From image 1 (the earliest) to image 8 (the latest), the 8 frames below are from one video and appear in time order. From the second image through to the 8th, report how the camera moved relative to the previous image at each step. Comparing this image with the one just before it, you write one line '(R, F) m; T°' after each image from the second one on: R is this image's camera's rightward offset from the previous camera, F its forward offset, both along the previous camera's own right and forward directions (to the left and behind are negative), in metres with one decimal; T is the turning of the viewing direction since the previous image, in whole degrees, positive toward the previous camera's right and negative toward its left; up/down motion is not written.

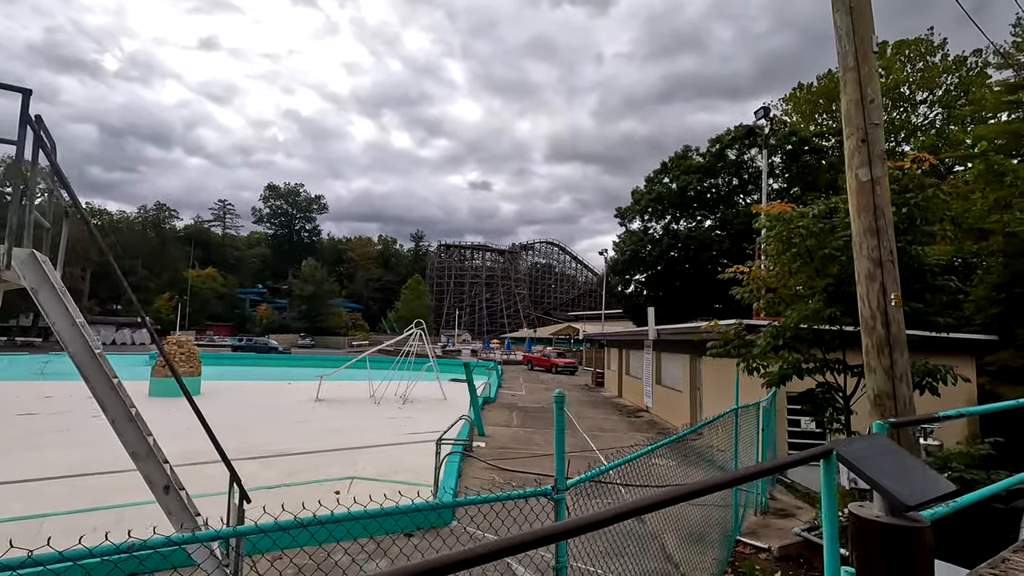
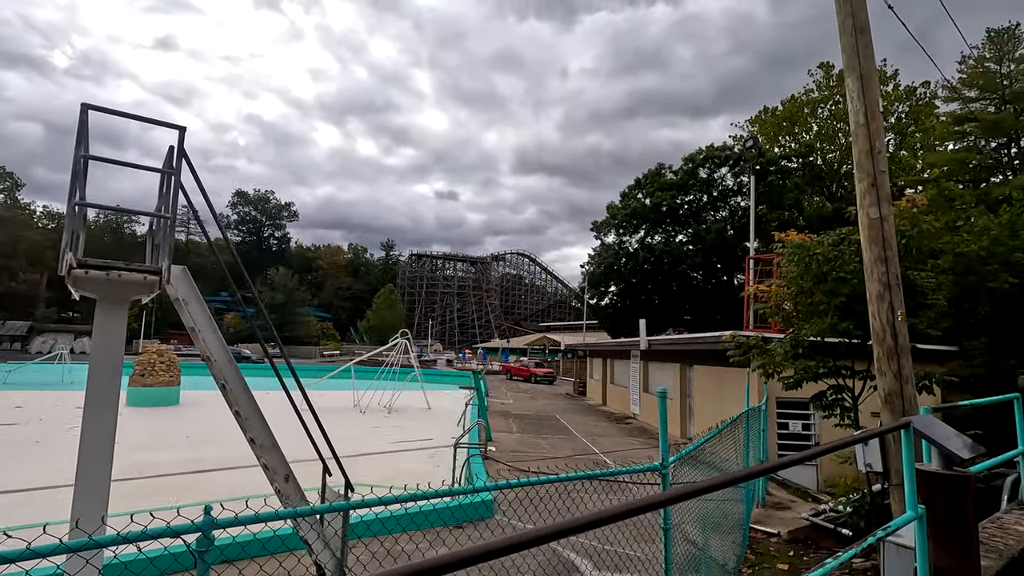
(-0.6, -0.4) m; +4°
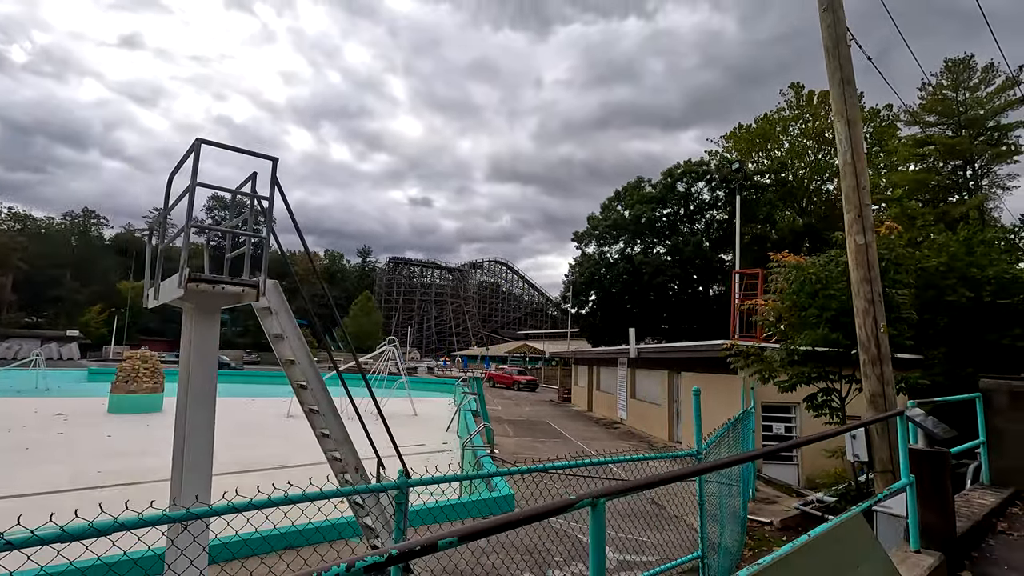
(-0.5, -0.4) m; +3°
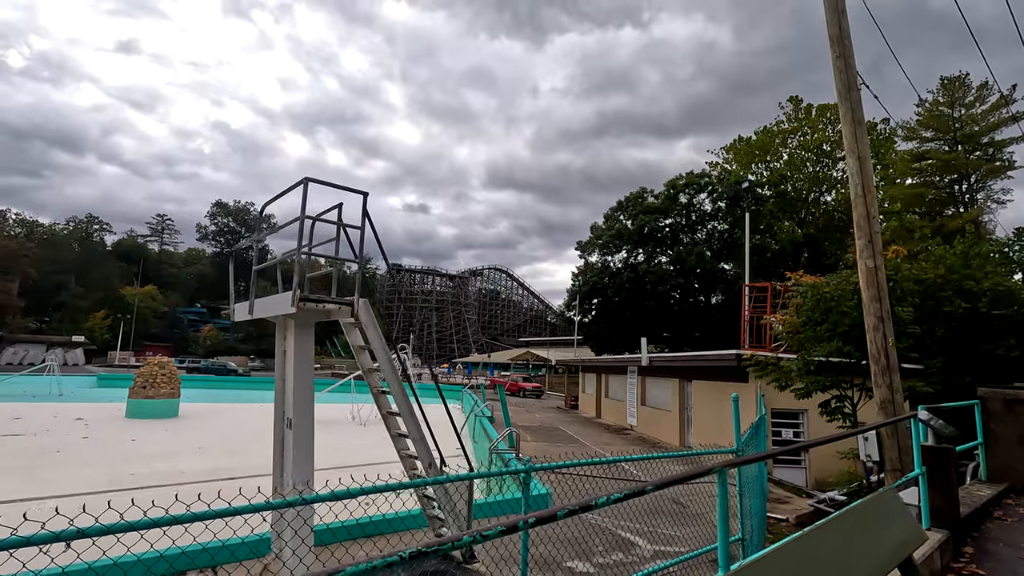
(-0.4, -0.5) m; 0°
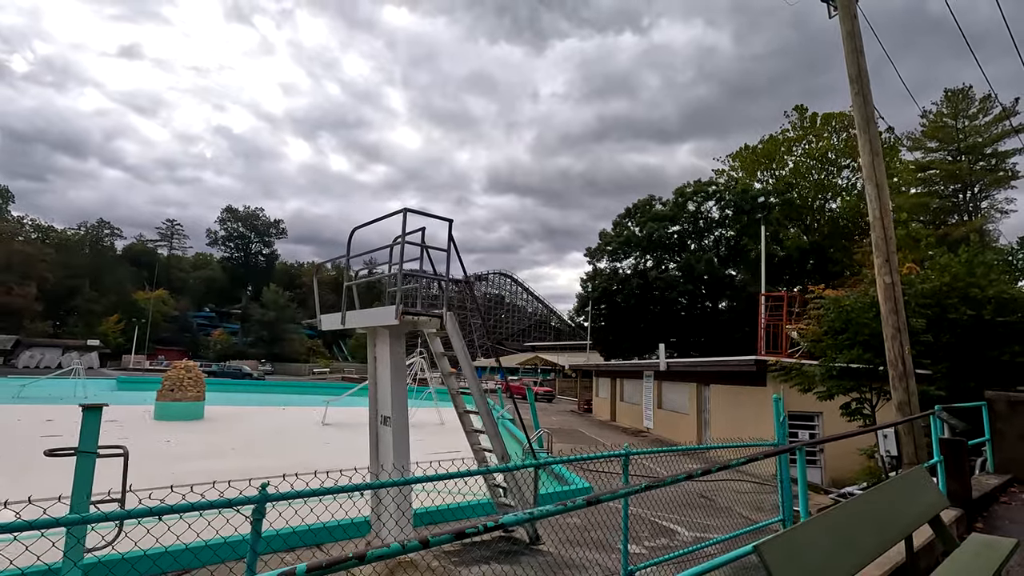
(-0.5, -0.5) m; 0°
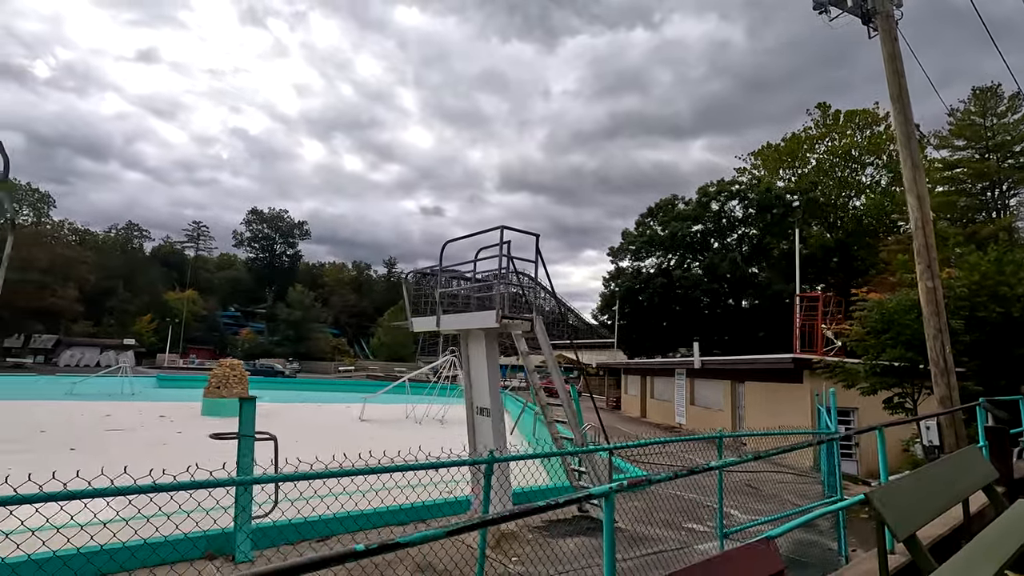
(-0.6, -0.6) m; -2°
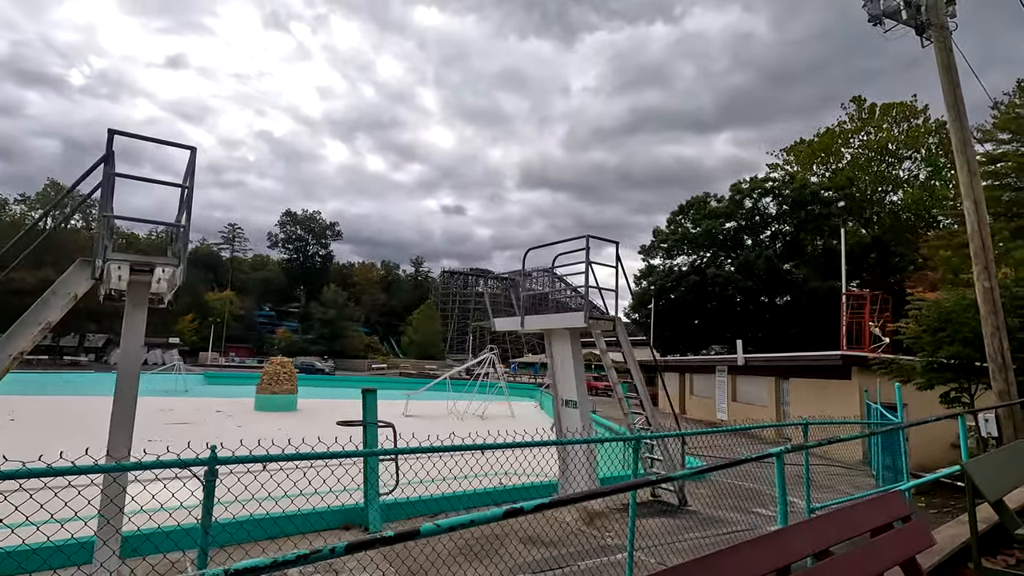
(-0.6, -0.5) m; -2°
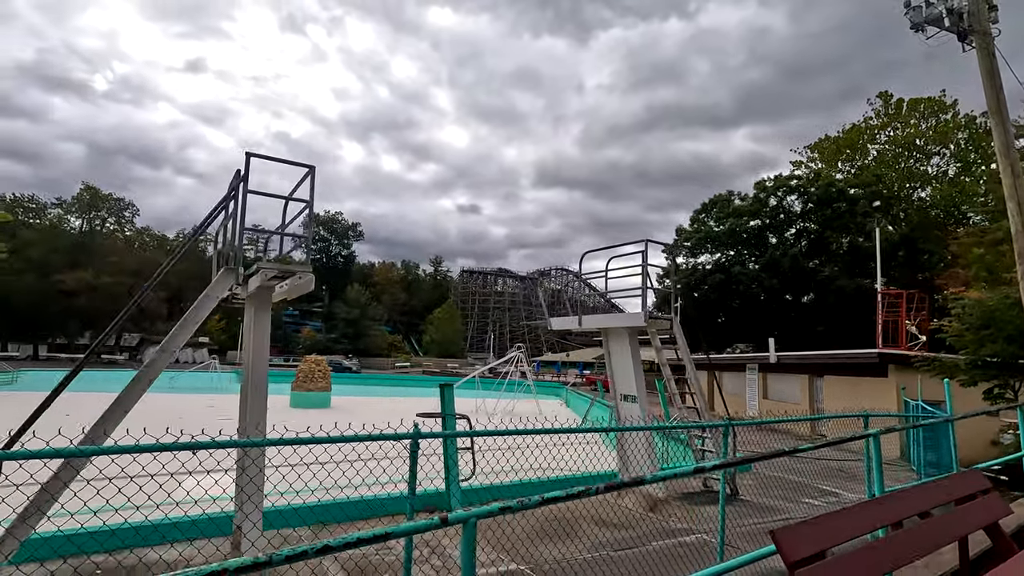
(-0.5, -0.3) m; -2°
